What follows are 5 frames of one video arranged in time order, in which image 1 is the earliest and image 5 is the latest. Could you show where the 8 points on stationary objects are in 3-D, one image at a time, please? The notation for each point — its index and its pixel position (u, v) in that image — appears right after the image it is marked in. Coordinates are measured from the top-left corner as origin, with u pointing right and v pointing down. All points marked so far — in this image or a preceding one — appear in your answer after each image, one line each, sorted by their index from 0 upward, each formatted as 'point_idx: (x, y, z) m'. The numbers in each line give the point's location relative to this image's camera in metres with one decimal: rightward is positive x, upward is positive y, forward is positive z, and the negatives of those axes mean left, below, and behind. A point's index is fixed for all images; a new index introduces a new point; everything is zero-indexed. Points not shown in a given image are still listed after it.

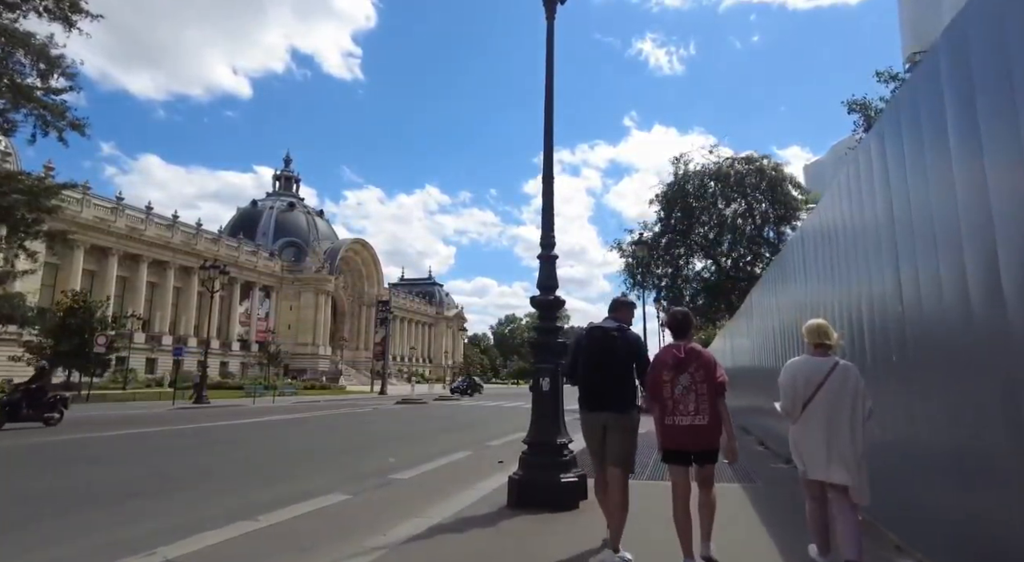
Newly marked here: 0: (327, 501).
0: (-1.8, -2.1, +5.5) m
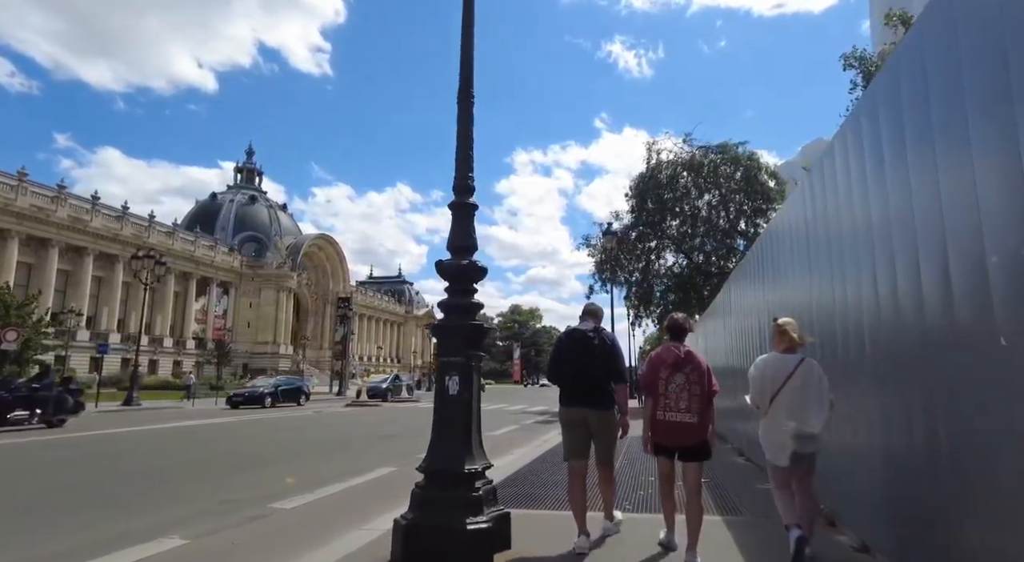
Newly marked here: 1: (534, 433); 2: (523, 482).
0: (-2.4, -1.8, +4.0) m
1: (+0.5, -3.6, +13.7) m
2: (+0.1, -2.6, +7.8) m
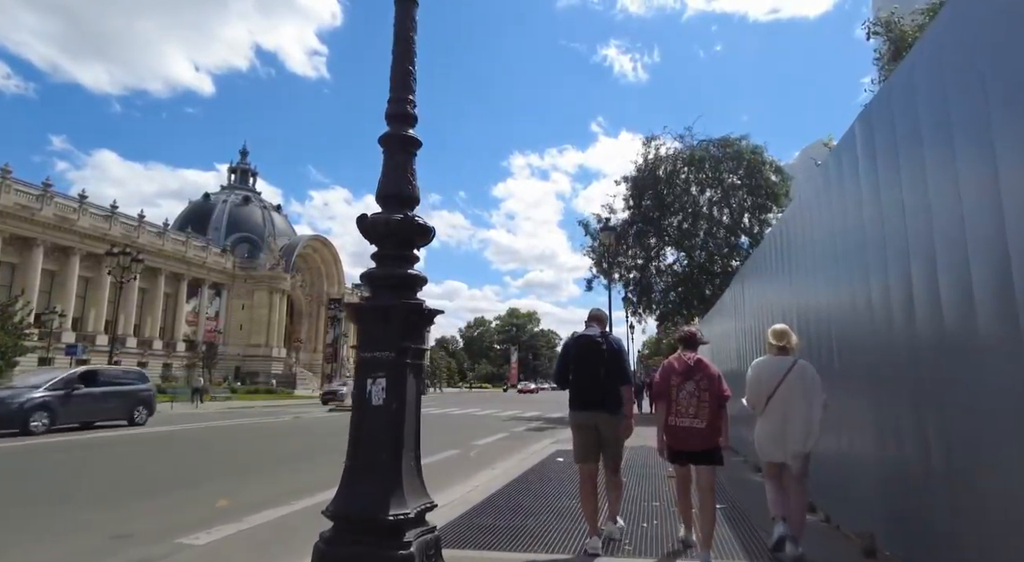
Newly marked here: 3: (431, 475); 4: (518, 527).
0: (-2.6, -1.7, +3.0) m
1: (+0.3, -3.5, +12.8) m
2: (-0.1, -2.5, +6.8) m
3: (-1.1, -2.8, +8.3) m
4: (+0.1, -2.3, +5.4) m
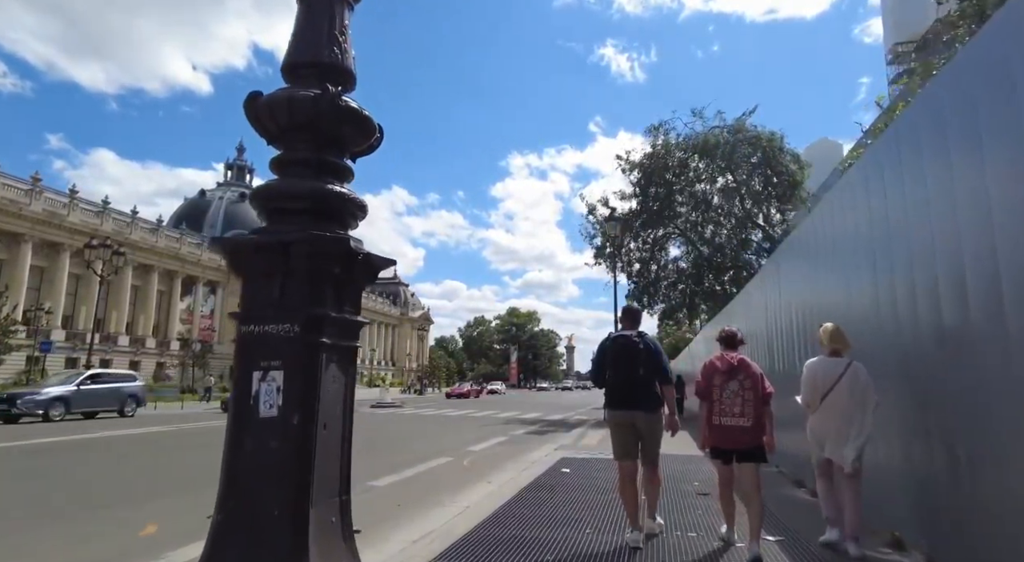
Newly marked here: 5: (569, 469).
0: (-2.6, -1.5, +2.0) m
1: (+0.2, -3.3, +11.8) m
2: (-0.1, -2.3, +5.8) m
3: (-1.2, -2.6, +7.4) m
4: (+0.1, -2.1, +4.4) m
5: (+0.8, -2.7, +8.1) m
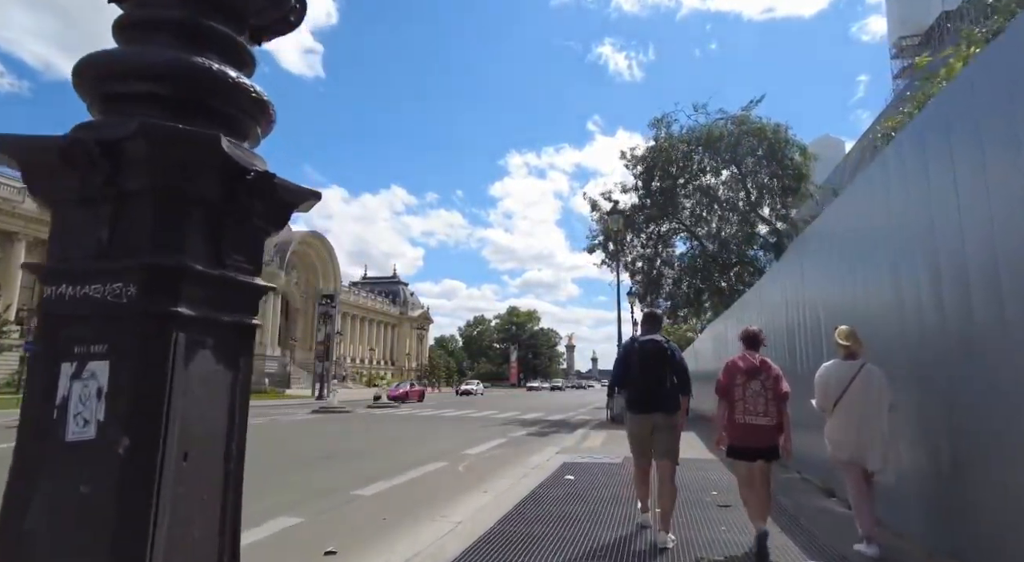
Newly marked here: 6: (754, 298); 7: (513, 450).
0: (-2.6, -1.4, +1.5) m
1: (+0.2, -3.2, +11.2) m
2: (-0.1, -2.2, +5.3) m
3: (-1.2, -2.5, +6.8) m
4: (+0.1, -2.0, +3.9) m
5: (+0.8, -2.5, +7.5) m
6: (+5.0, -0.3, +12.0) m
7: (0.0, -3.0, +10.2) m
